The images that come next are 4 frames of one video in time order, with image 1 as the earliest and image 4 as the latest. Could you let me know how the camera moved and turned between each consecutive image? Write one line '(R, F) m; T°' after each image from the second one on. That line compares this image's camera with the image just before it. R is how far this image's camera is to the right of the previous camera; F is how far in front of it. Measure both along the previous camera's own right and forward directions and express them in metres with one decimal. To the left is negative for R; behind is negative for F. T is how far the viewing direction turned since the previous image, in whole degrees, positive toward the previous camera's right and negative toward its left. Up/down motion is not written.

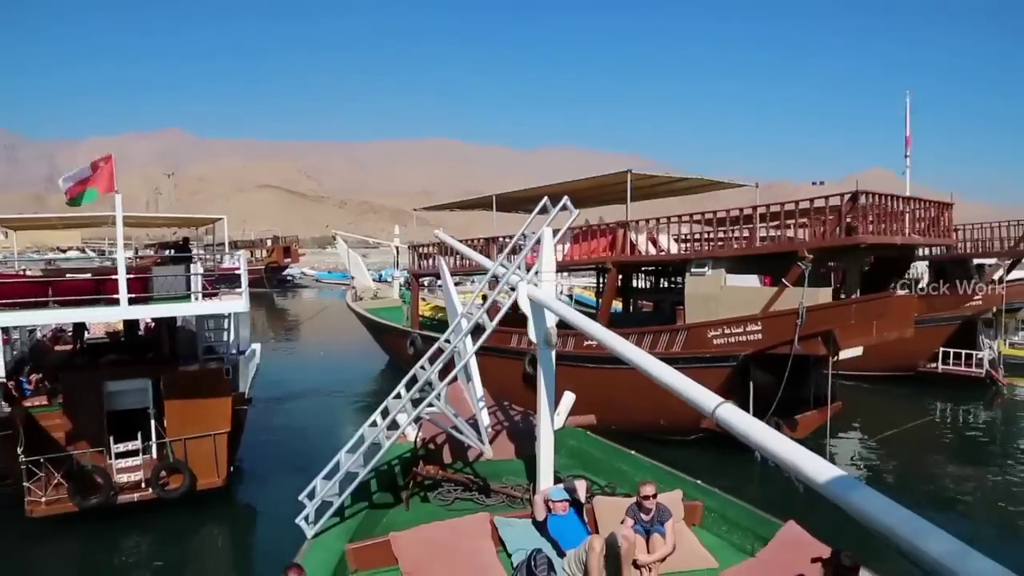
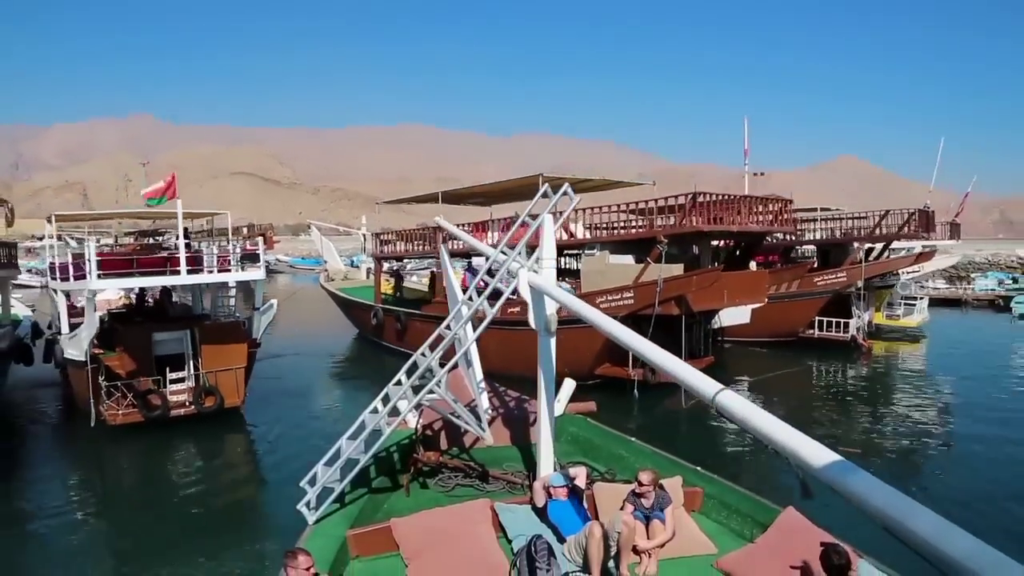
(-0.4, +0.2) m; 0°
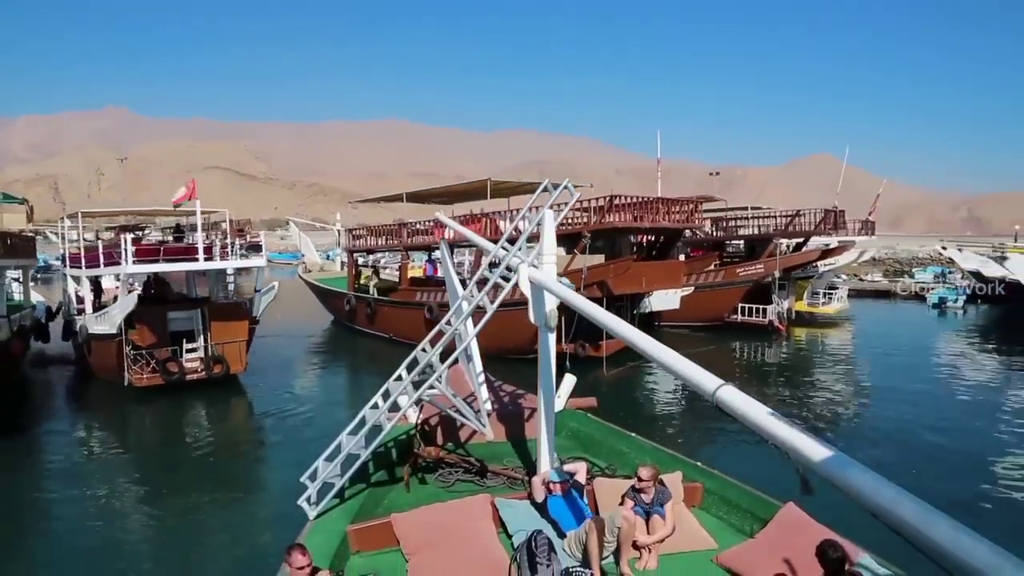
(-1.1, +0.5) m; 0°
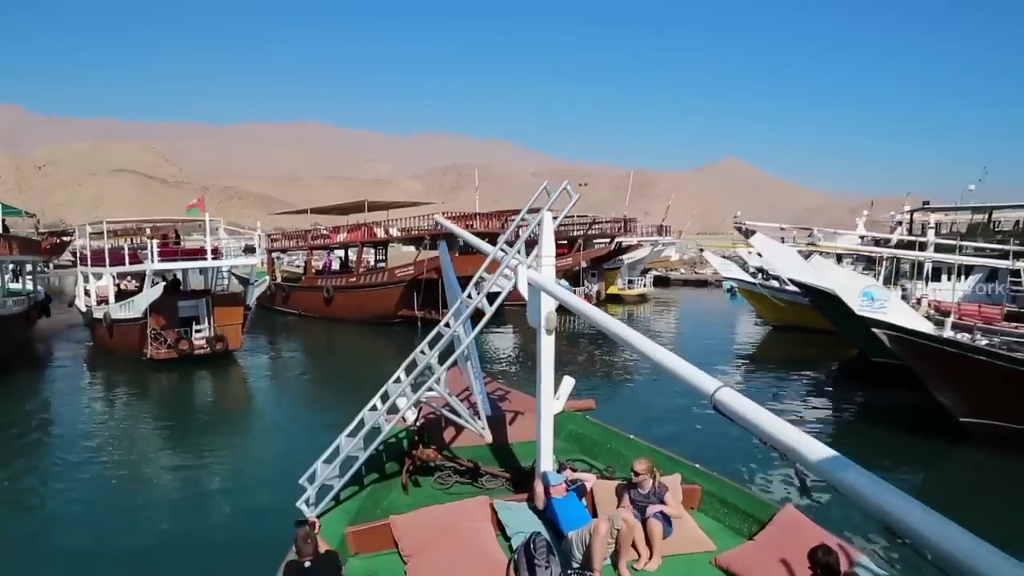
(-2.4, +0.2) m; +1°
